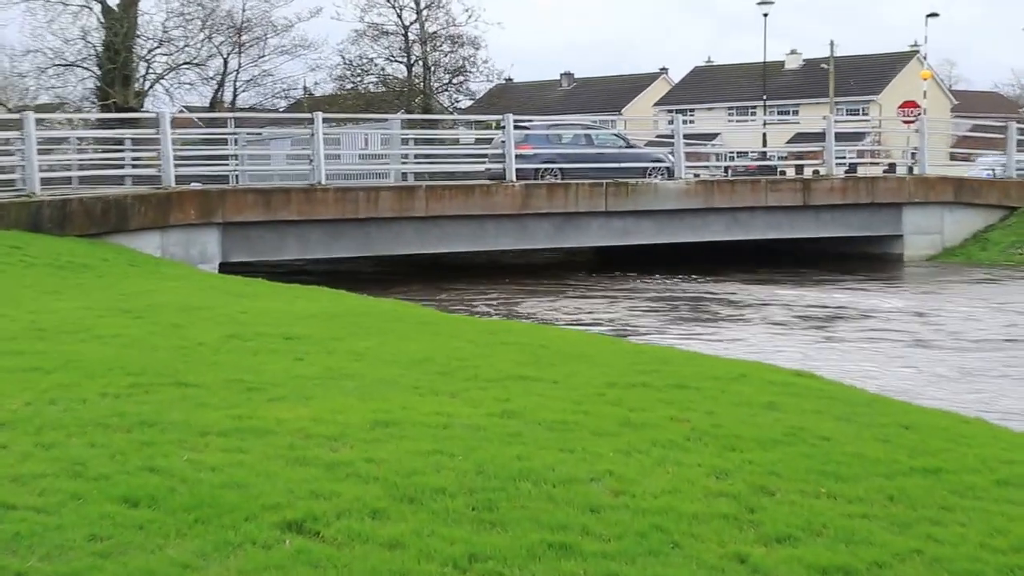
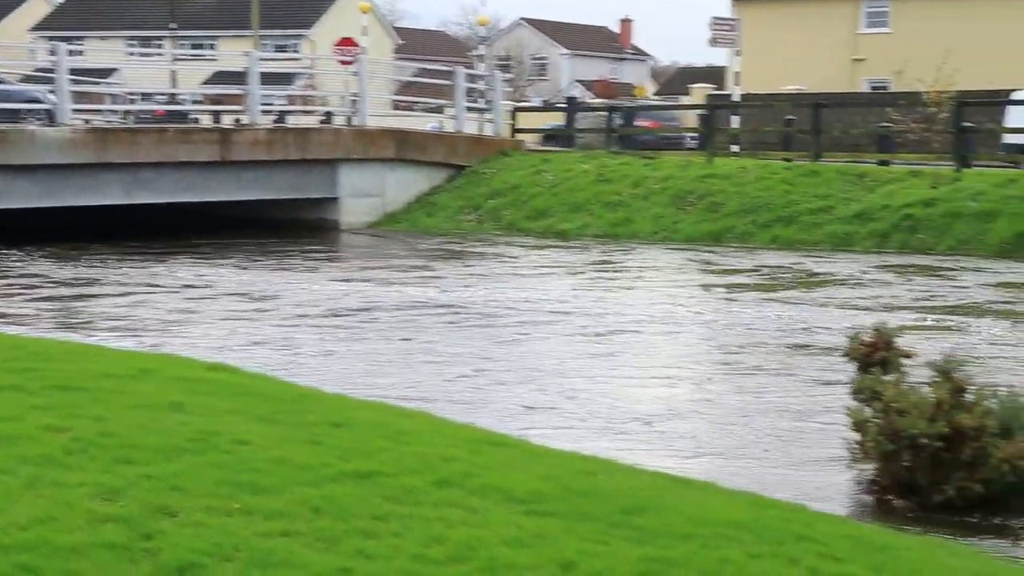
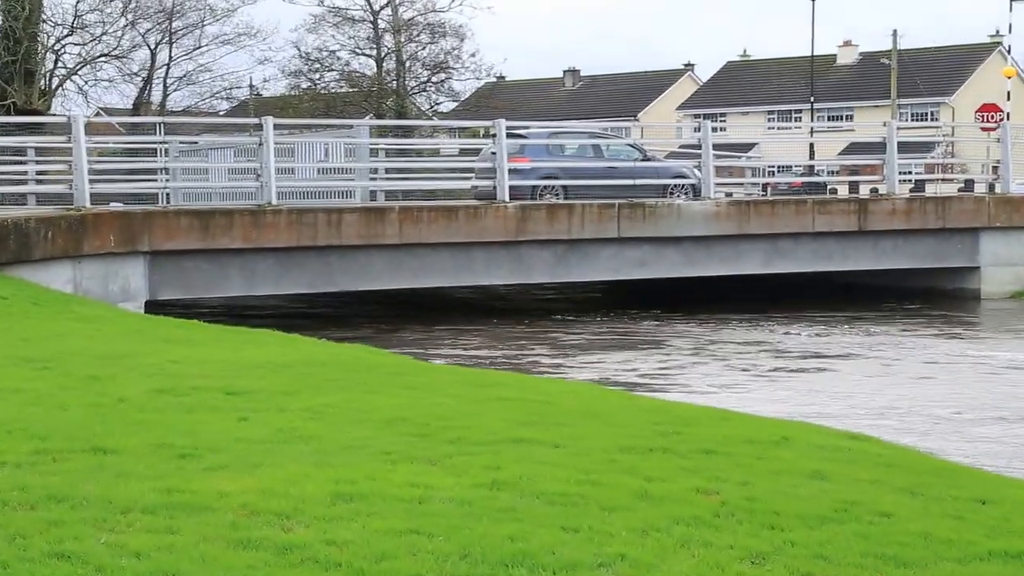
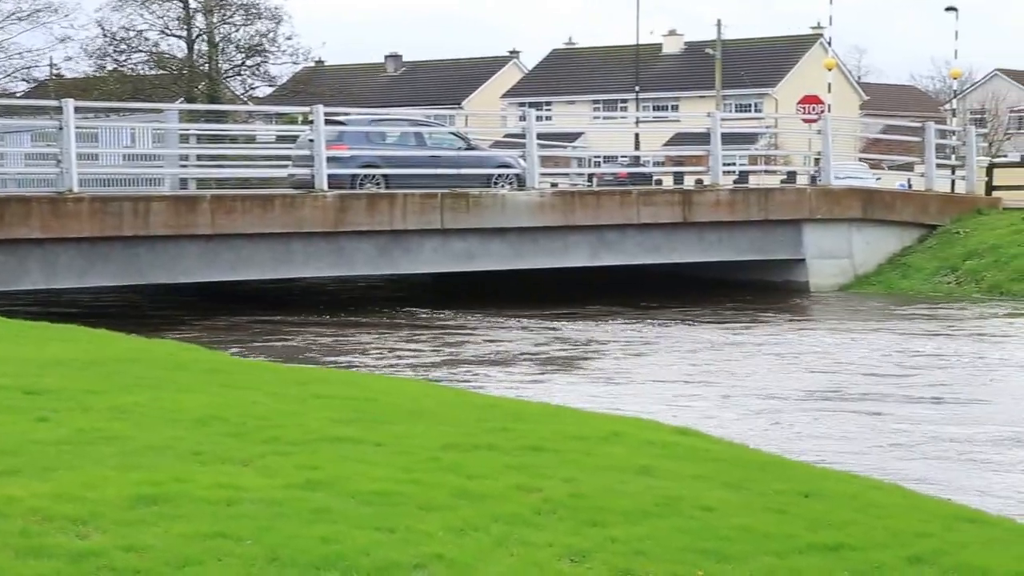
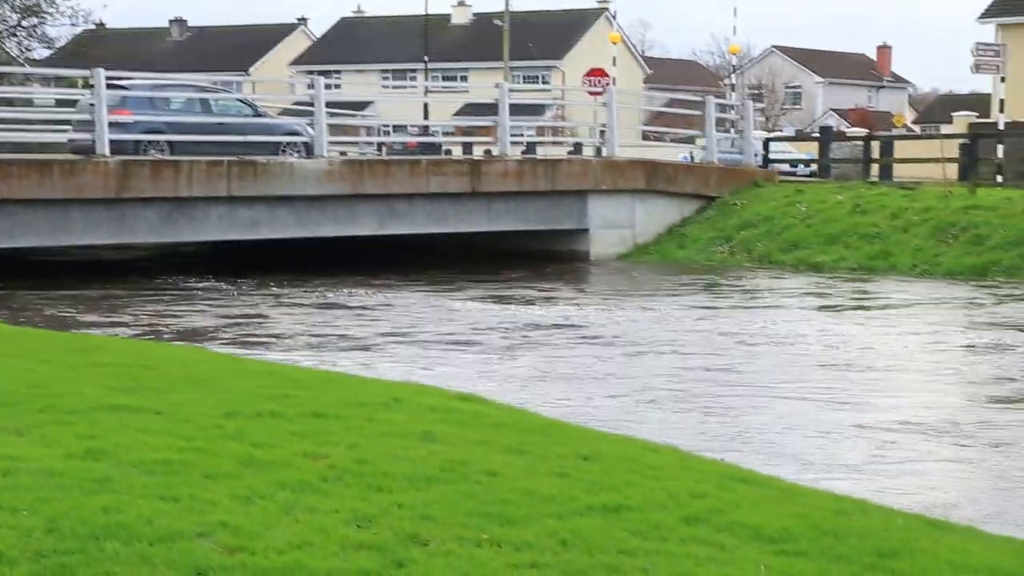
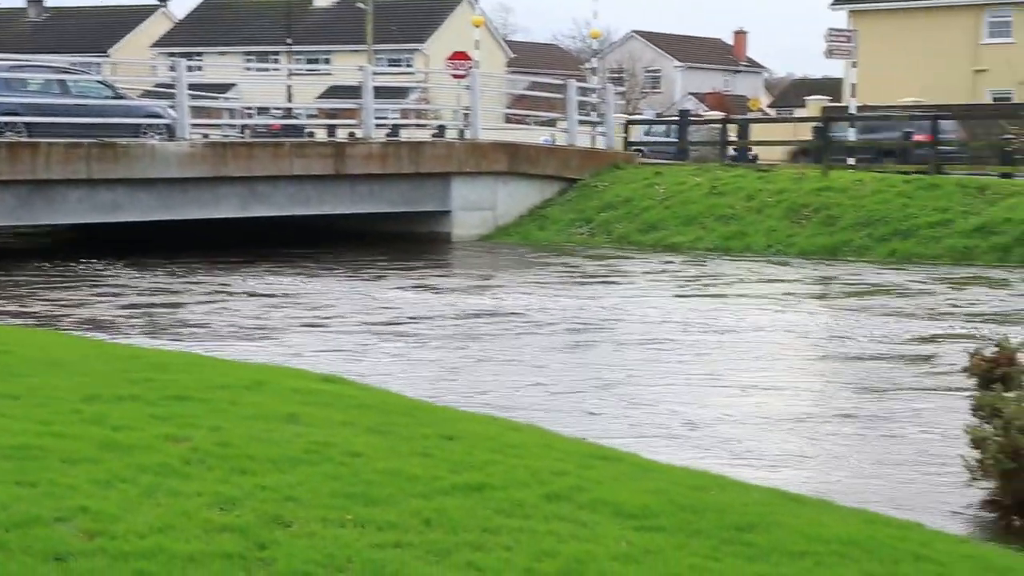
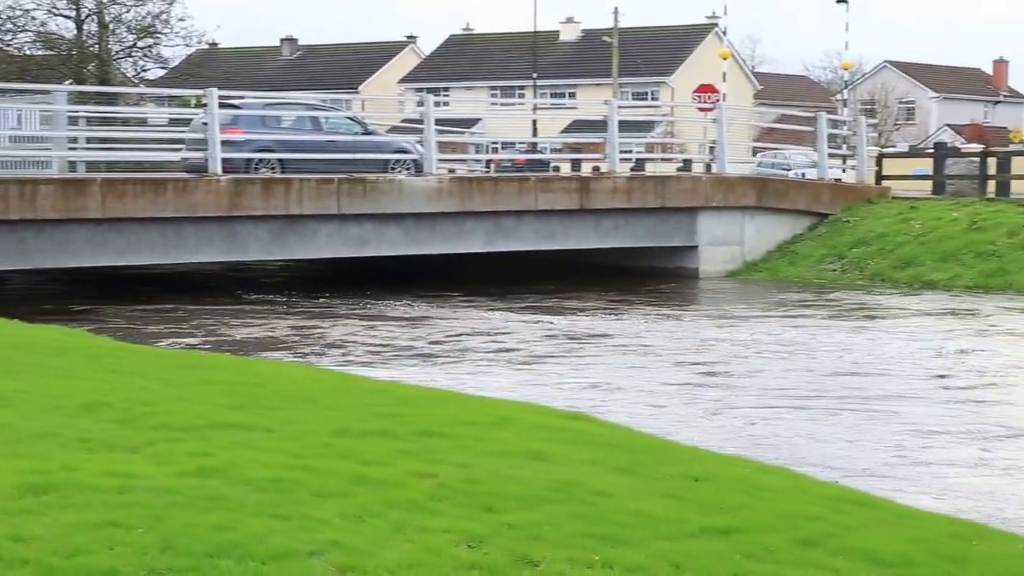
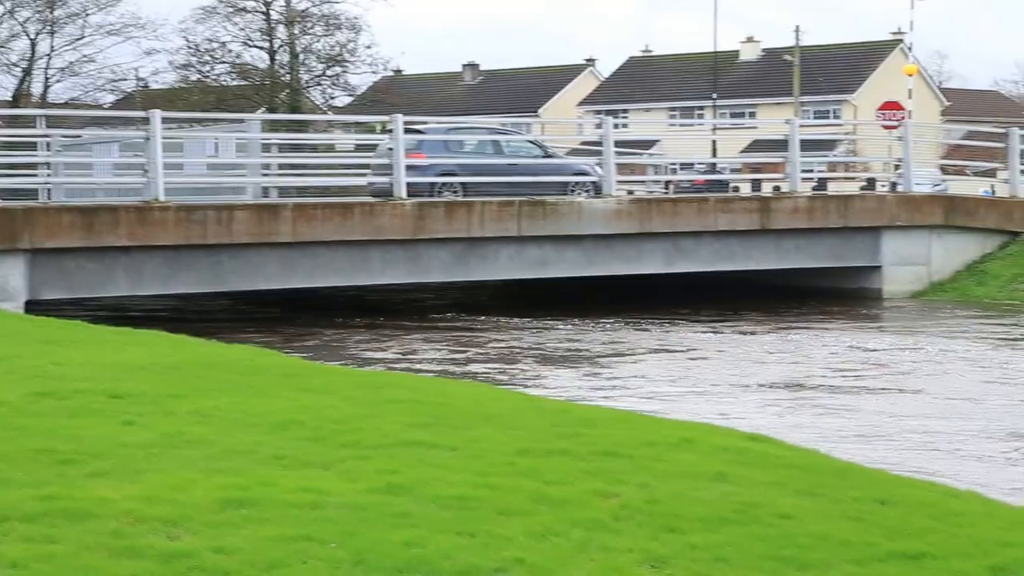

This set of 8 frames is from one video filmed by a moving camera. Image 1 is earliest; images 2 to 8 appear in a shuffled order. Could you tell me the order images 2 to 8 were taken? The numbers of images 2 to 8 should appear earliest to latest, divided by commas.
3, 8, 4, 7, 5, 6, 2
